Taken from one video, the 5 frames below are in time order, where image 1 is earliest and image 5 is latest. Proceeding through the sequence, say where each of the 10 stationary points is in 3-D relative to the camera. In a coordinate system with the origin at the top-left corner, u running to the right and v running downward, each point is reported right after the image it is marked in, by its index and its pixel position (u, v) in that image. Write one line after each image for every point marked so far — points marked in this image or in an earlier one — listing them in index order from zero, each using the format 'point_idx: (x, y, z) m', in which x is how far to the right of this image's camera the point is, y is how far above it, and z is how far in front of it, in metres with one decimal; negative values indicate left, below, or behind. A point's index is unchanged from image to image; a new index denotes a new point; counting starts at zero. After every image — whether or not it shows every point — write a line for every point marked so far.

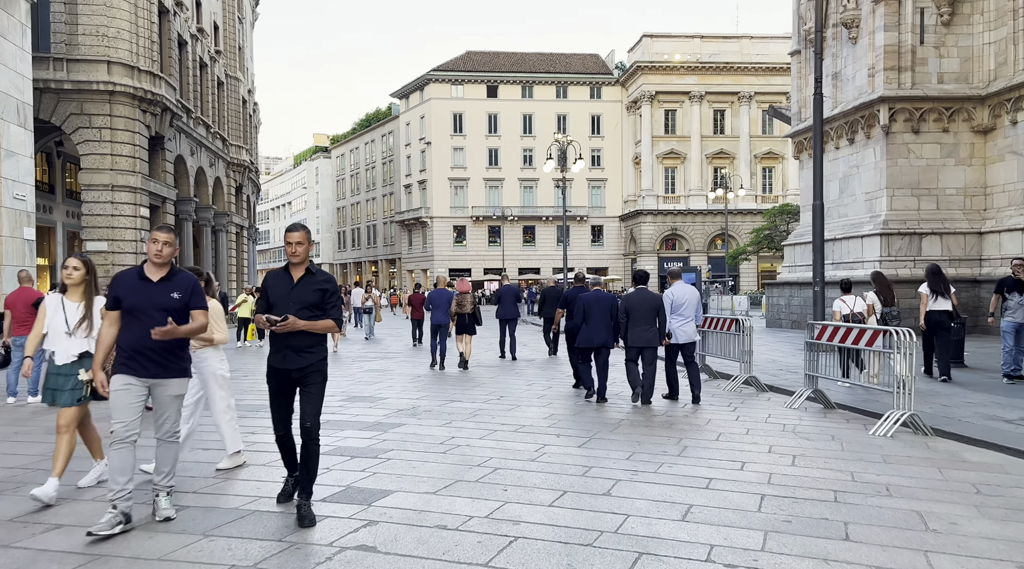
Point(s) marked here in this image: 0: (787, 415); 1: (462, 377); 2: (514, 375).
0: (+2.8, -1.3, +9.7) m
1: (-0.8, -1.5, +15.4) m
2: (0.0, -1.5, +15.5) m
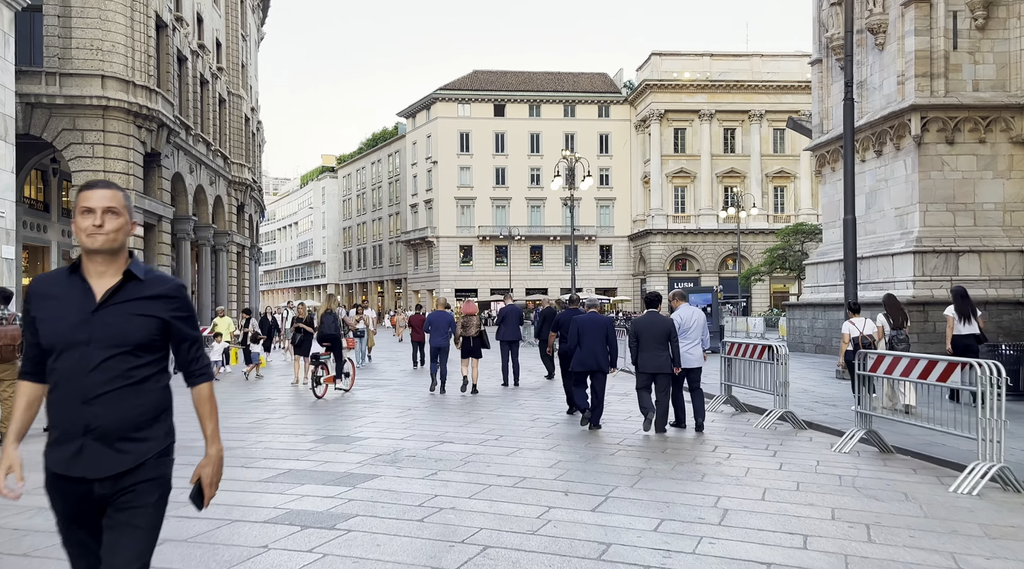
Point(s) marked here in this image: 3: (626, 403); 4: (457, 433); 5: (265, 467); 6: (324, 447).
0: (+2.8, -1.5, +8.1) m
1: (-0.8, -1.8, +13.8) m
2: (+0.1, -1.8, +13.9) m
3: (+1.8, -1.8, +14.4) m
4: (-0.6, -1.6, +10.3) m
5: (-2.1, -1.6, +8.0) m
6: (-1.8, -1.6, +9.1) m
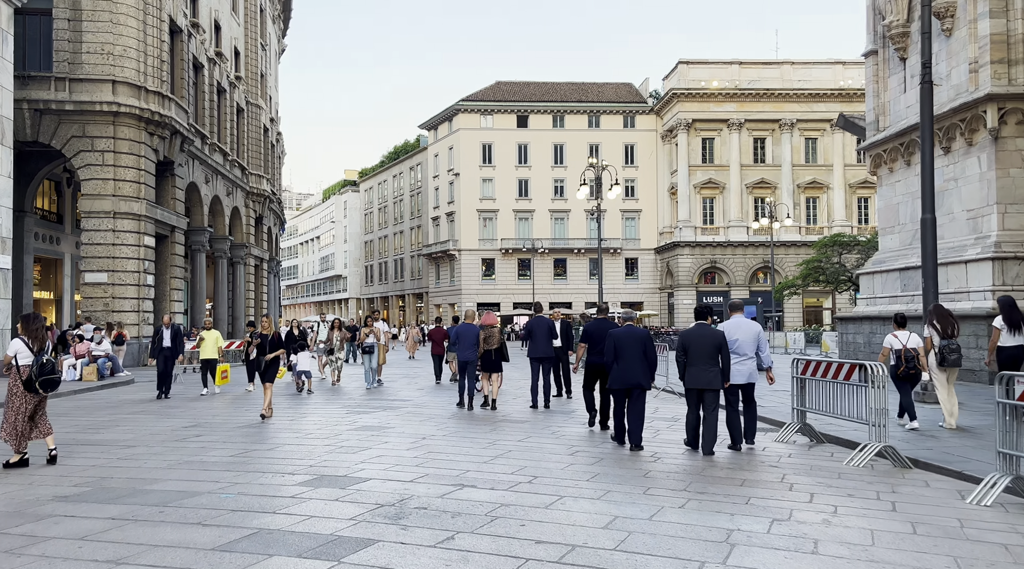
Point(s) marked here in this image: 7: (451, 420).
0: (+3.1, -1.5, +6.1) m
1: (-0.4, -1.9, +11.9) m
2: (+0.5, -1.9, +12.0) m
3: (+2.2, -1.9, +12.5) m
4: (-0.3, -1.7, +8.4) m
5: (-1.8, -1.6, +6.1) m
6: (-1.5, -1.6, +7.2) m
7: (-0.9, -2.0, +13.9) m
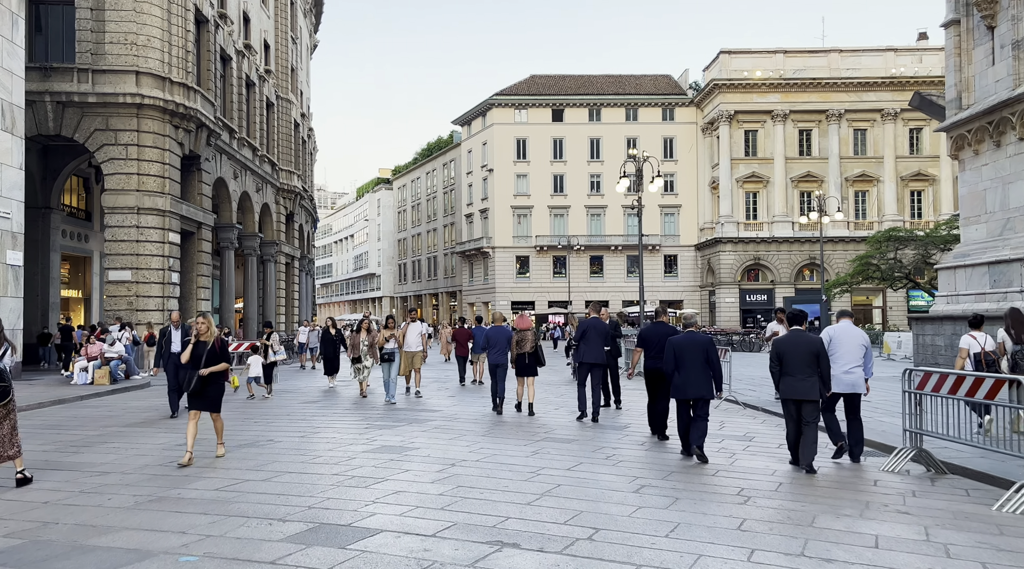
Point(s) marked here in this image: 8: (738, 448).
0: (+3.4, -1.5, +4.1) m
1: (+0.1, -1.8, +10.0) m
2: (+1.0, -1.8, +10.1) m
3: (+2.7, -1.9, +10.5) m
4: (+0.1, -1.6, +6.5) m
5: (-1.5, -1.5, +4.3) m
6: (-1.2, -1.6, +5.4) m
7: (-0.3, -1.9, +12.0) m
8: (+2.6, -1.9, +10.8) m
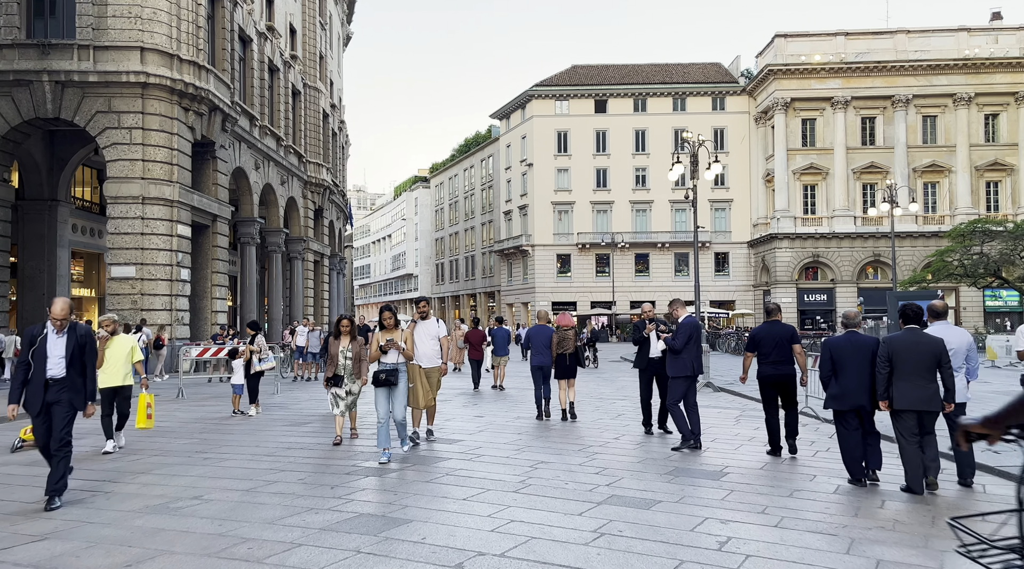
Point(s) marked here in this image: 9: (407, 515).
0: (+3.4, -1.3, 0.0) m
1: (+0.5, -1.7, +6.1) m
2: (+1.3, -1.7, +6.1) m
3: (+3.0, -1.7, +6.4) m
4: (+0.3, -1.4, +2.5) m
5: (-1.5, -1.3, +0.4) m
6: (-1.1, -1.4, +1.5) m
7: (+0.1, -1.8, +8.1) m
8: (+2.9, -1.7, +6.7) m
9: (-0.8, -1.6, +6.7) m
